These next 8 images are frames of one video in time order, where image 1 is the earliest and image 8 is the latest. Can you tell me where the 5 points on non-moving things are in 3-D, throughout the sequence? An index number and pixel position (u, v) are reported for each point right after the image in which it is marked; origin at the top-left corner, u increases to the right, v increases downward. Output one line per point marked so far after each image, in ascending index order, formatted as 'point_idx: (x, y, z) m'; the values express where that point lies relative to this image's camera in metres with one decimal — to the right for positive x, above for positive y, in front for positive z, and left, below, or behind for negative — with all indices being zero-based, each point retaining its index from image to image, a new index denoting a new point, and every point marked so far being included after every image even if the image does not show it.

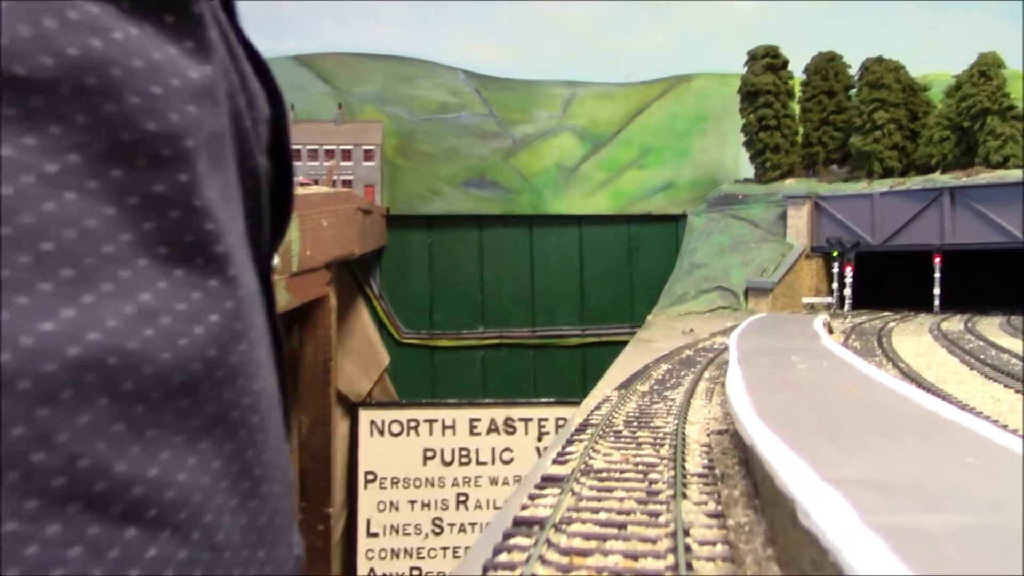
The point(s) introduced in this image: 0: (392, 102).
0: (-1.7, +2.7, +16.2) m
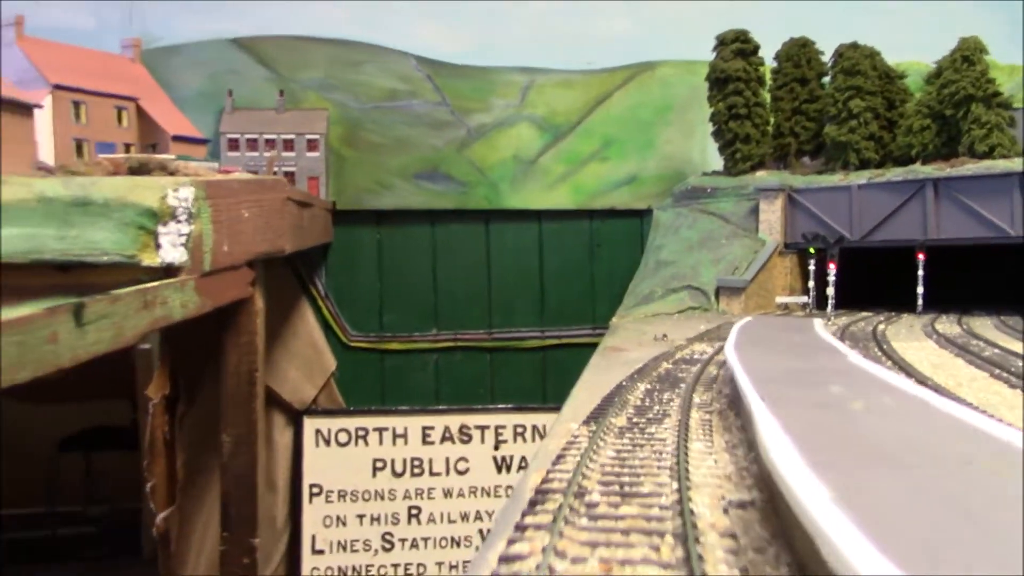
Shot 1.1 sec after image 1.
0: (-2.4, +2.7, +15.1) m
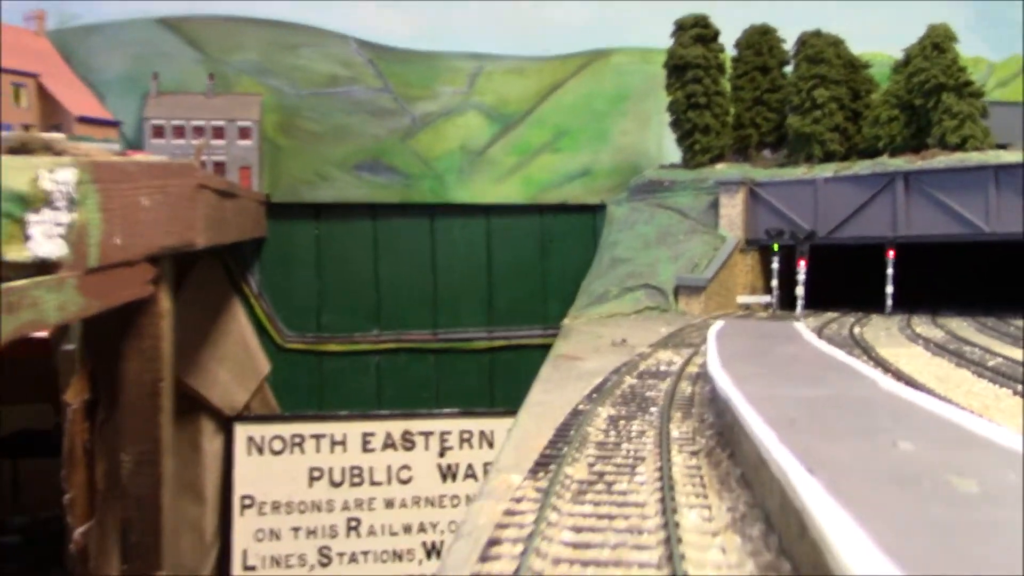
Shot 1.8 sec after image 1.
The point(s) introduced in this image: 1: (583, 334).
0: (-3.0, +2.7, +14.2) m
1: (+0.6, -0.4, +9.9) m
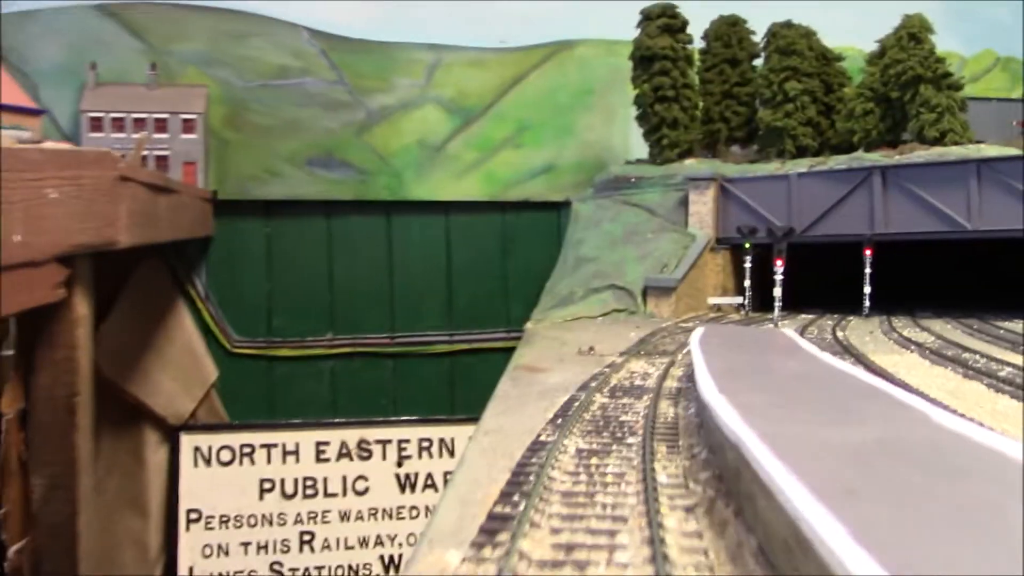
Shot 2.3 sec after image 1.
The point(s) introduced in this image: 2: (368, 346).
0: (-3.5, +2.7, +13.5) m
1: (+0.3, -0.4, +9.3) m
2: (-1.7, -0.7, +13.6) m
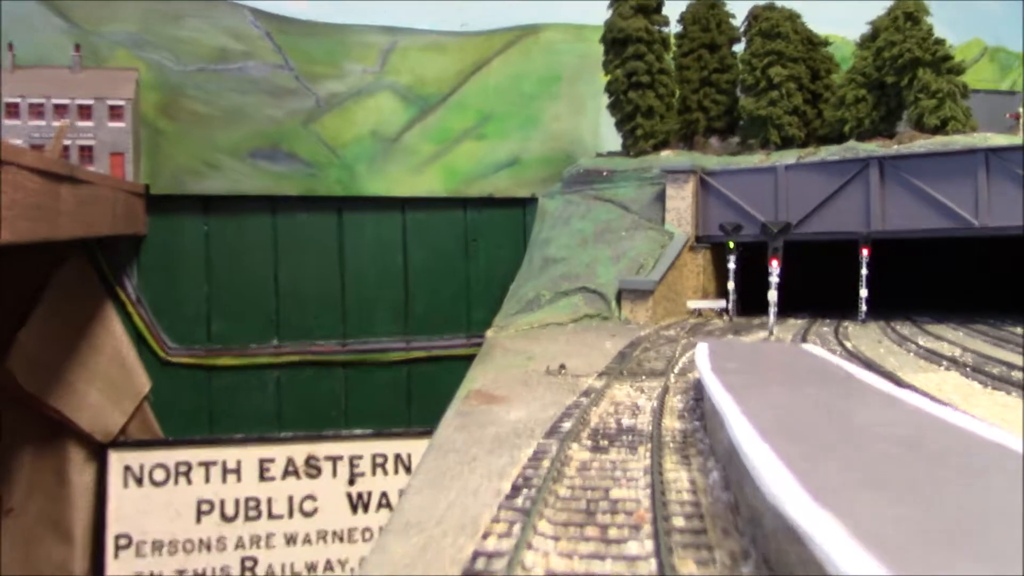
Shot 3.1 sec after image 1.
0: (-3.9, +2.6, +12.3) m
1: (0.0, -0.5, +8.3) m
2: (-2.1, -0.7, +12.5) m
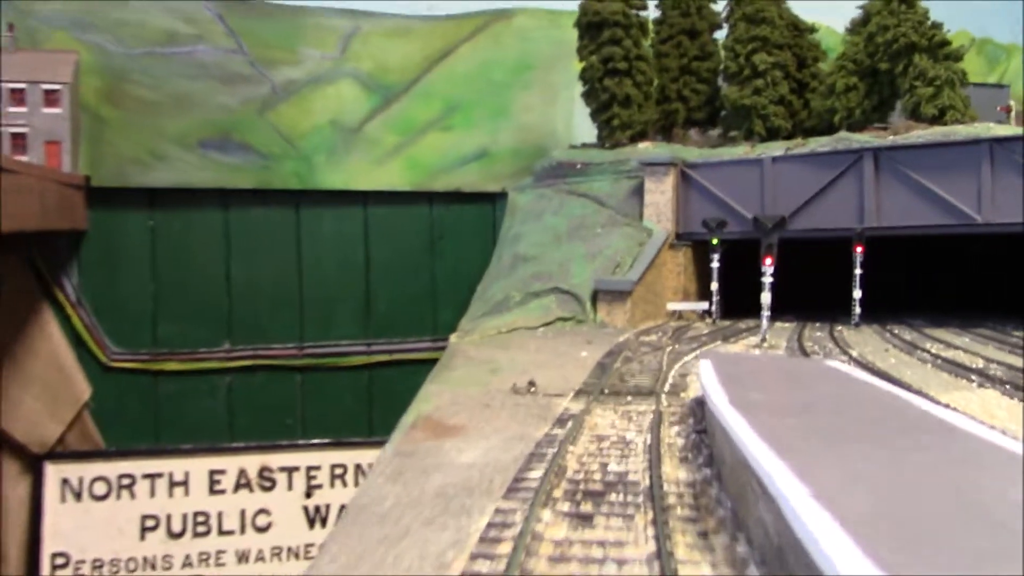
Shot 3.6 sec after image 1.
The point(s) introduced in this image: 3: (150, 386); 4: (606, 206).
0: (-4.3, +2.7, +11.5) m
1: (-0.2, -0.5, +7.6) m
2: (-2.5, -0.7, +11.7) m
3: (-3.7, -1.0, +11.5) m
4: (+0.9, +0.8, +10.5) m
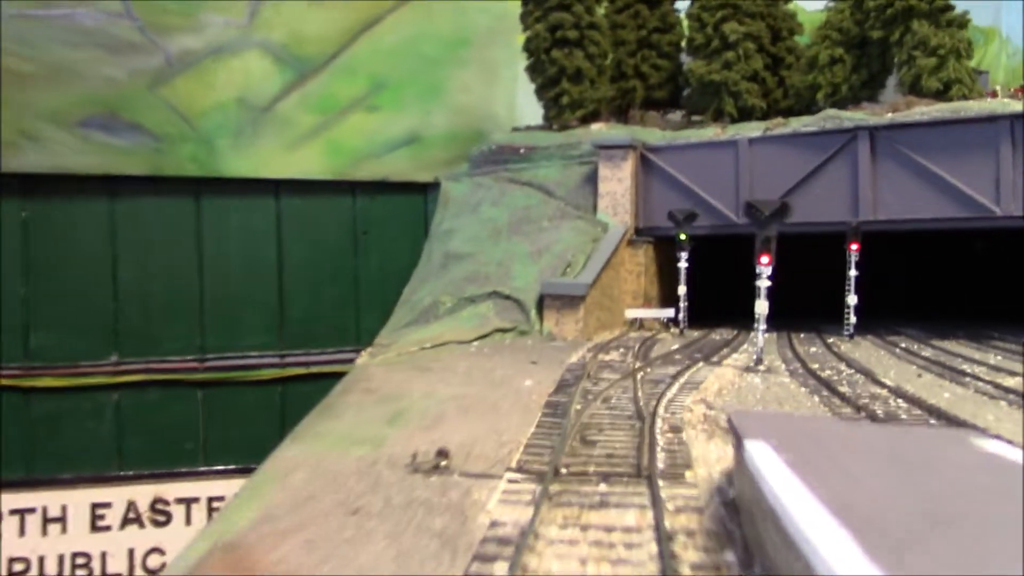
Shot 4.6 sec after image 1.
0: (-4.8, +2.6, +9.8) m
1: (-0.6, -0.5, +6.1) m
2: (-3.1, -0.8, +10.0) m
3: (-4.3, -1.0, +9.8) m
4: (+0.3, +0.7, +9.0) m
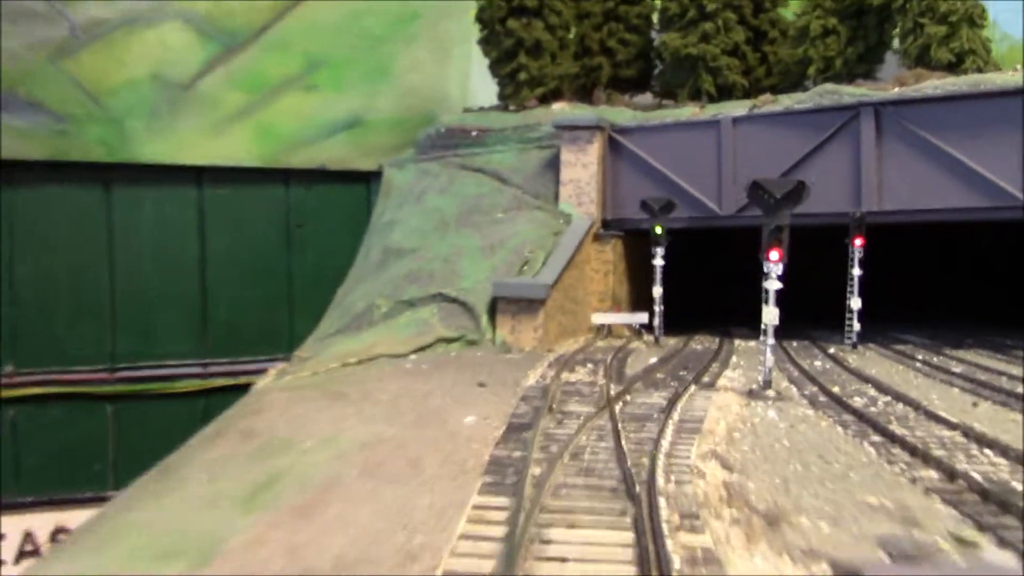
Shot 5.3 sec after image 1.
0: (-5.2, +2.6, +8.5) m
1: (-0.9, -0.5, +4.9) m
2: (-3.5, -0.8, +8.8) m
3: (-4.6, -1.0, +8.5) m
4: (0.0, +0.7, +7.9) m
